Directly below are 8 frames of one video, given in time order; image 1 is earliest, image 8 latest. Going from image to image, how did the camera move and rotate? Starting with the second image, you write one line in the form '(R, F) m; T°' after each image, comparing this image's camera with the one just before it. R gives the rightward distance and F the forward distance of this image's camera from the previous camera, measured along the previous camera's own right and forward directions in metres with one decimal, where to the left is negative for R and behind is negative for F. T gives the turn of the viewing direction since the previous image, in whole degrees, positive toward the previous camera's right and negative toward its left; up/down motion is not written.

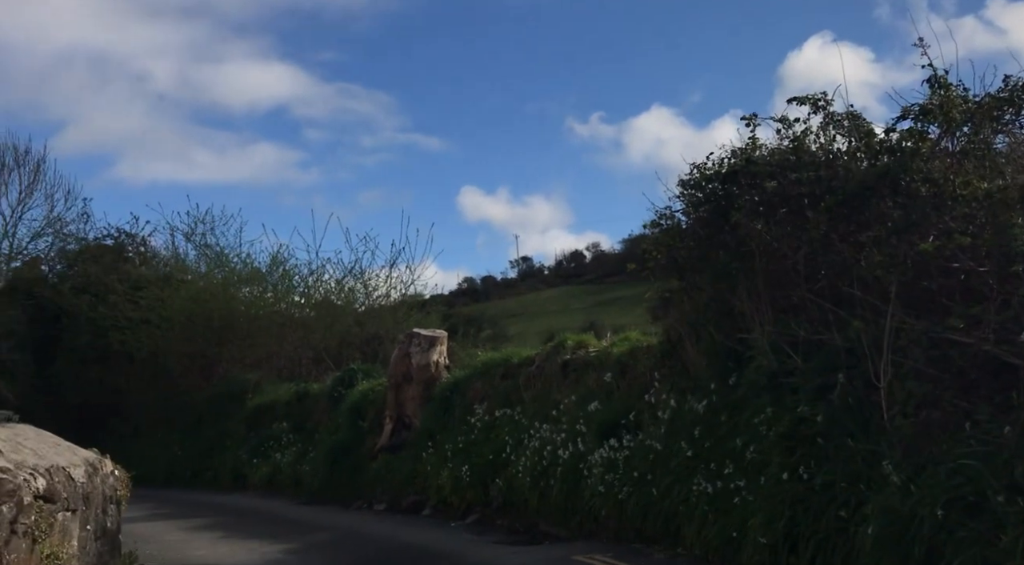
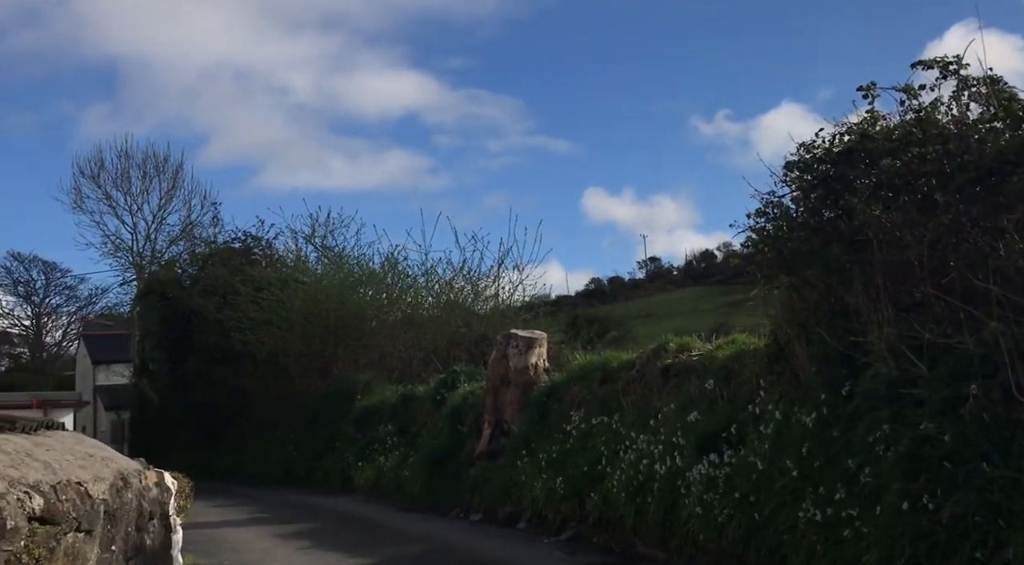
(+0.4, +0.9) m; -7°
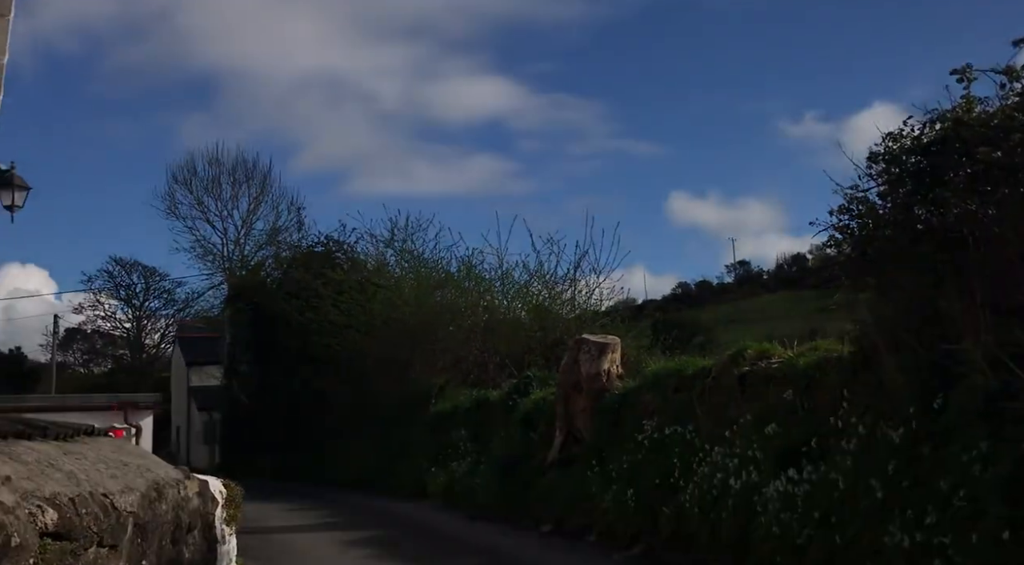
(+0.2, +0.5) m; -5°
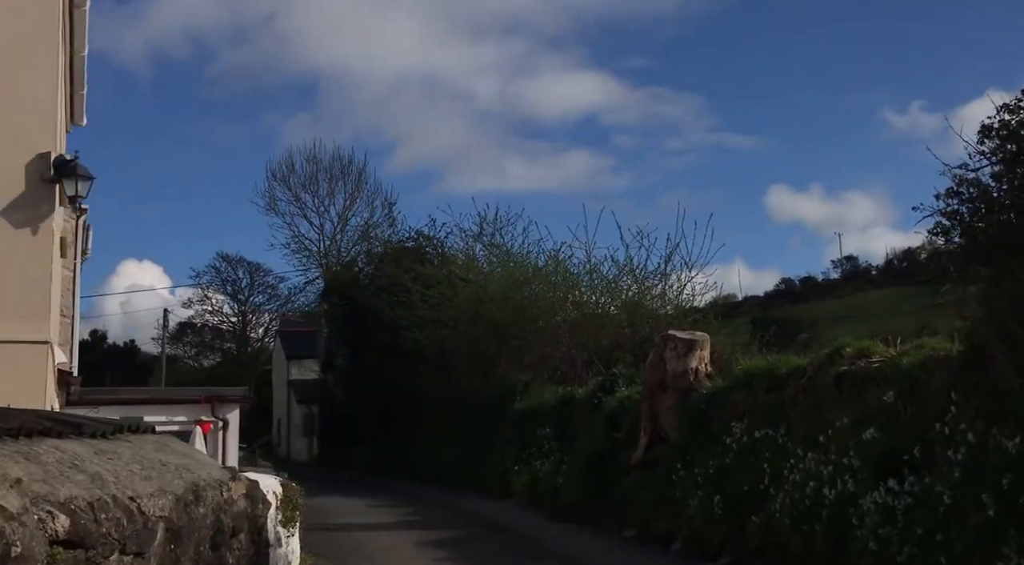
(+0.2, +0.5) m; -5°
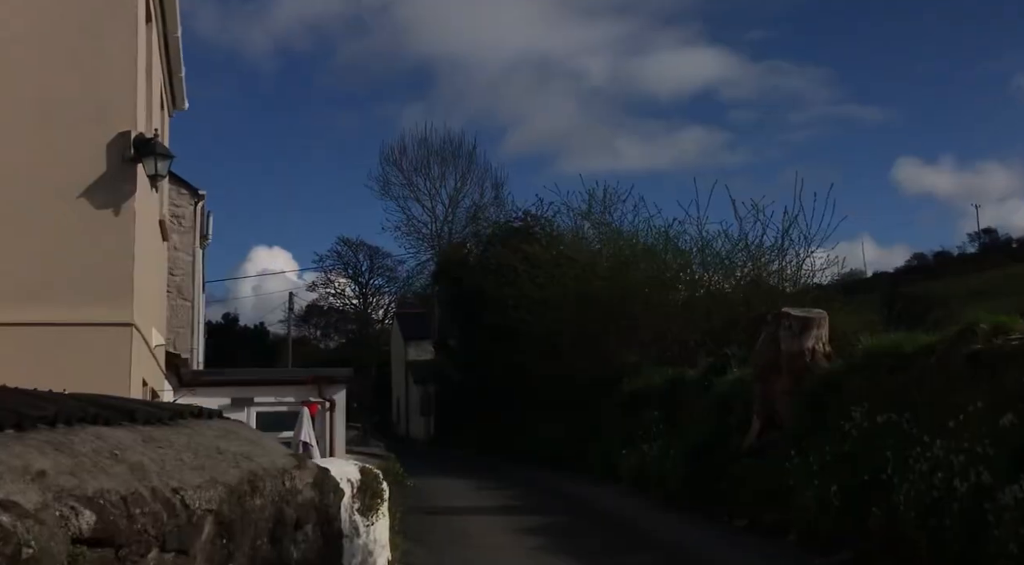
(+0.2, +0.6) m; -6°
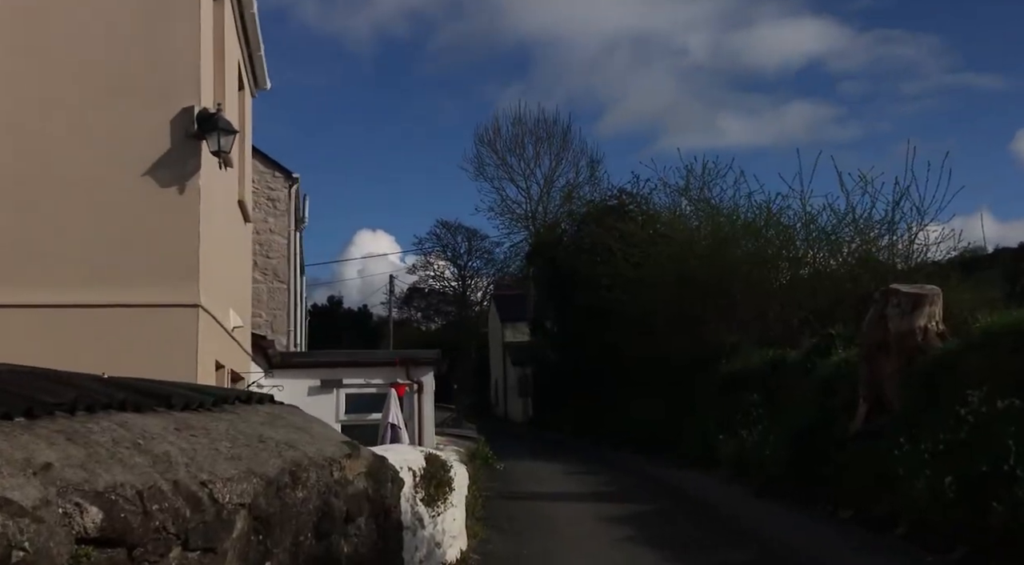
(+0.2, +0.5) m; -6°
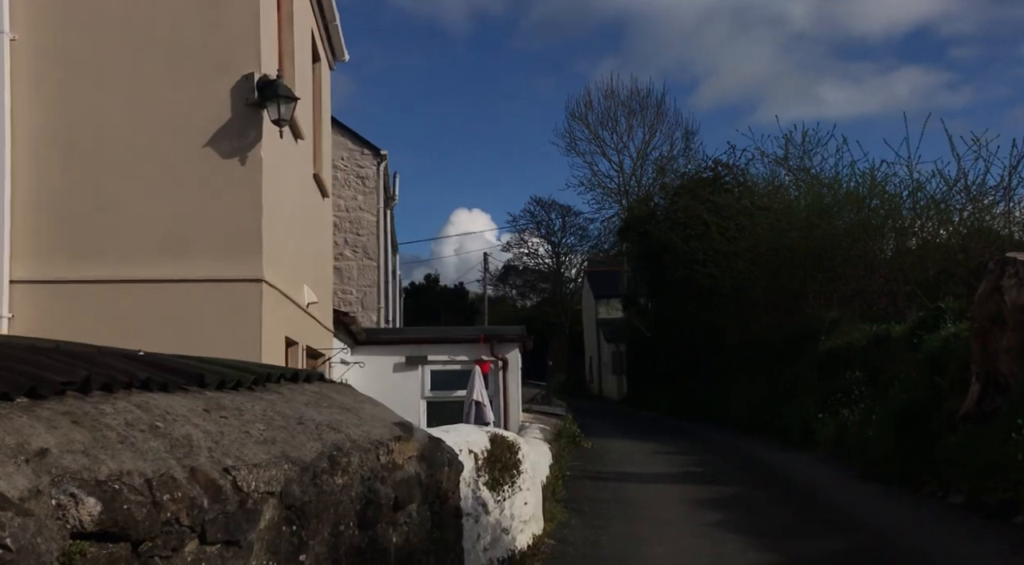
(+0.2, +0.5) m; -5°
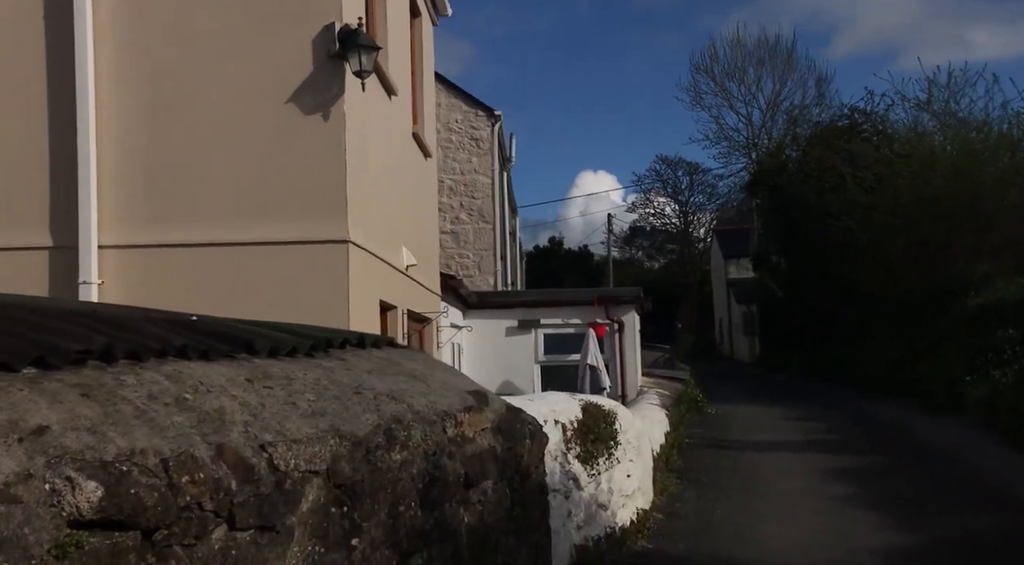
(+0.2, +0.6) m; -7°
